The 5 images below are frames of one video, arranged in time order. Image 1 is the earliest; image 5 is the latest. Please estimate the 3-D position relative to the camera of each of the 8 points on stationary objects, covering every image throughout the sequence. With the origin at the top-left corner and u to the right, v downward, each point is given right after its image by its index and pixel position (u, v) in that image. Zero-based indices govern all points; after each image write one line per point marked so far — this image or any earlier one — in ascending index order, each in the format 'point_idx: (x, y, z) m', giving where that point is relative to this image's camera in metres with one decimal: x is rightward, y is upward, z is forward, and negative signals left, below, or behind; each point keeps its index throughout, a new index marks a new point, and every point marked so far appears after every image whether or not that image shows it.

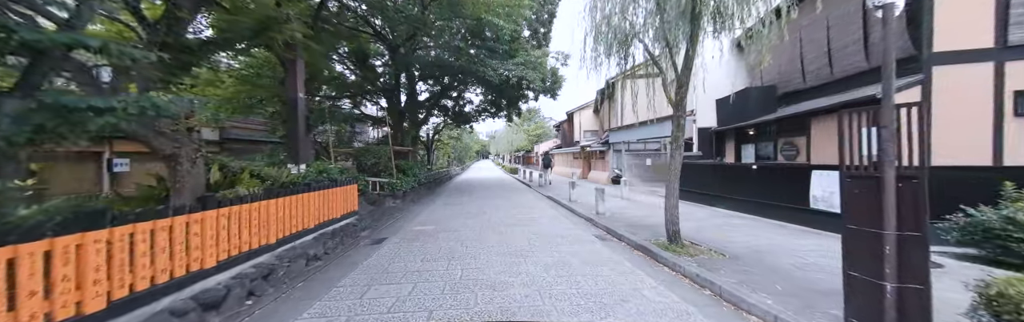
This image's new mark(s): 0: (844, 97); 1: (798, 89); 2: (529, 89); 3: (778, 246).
0: (+8.2, +1.6, +6.2) m
1: (+9.0, +2.3, +7.9) m
2: (+1.1, +4.5, +15.5) m
3: (+5.6, -1.8, +5.3) m
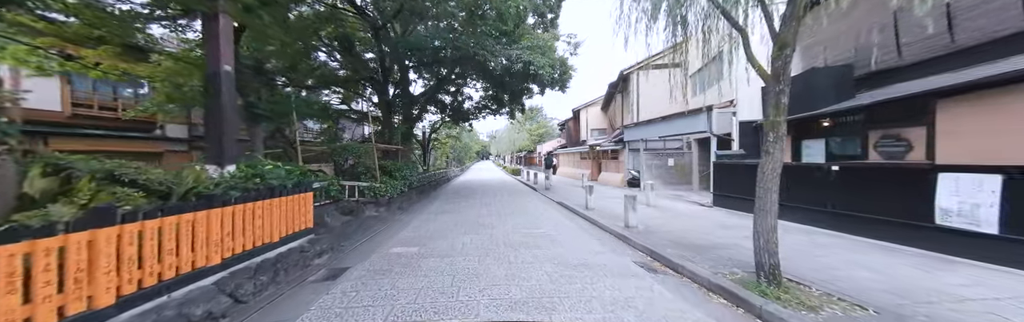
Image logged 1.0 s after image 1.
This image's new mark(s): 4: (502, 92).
0: (+8.4, +1.6, +4.4) m
1: (+9.2, +2.3, +6.1) m
2: (+1.3, +4.5, +13.7) m
3: (+5.8, -1.8, +3.5) m
4: (-0.7, +4.8, +17.6) m
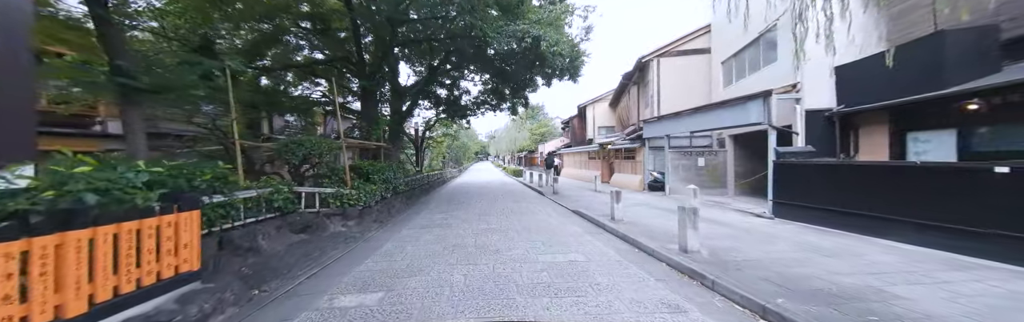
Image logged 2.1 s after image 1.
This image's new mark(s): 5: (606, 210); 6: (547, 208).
0: (+8.6, +1.7, +2.5) m
1: (+9.4, +2.3, +4.2) m
2: (+1.5, +4.5, +11.8) m
3: (+6.0, -1.7, +1.6) m
4: (-0.6, +4.8, +15.7) m
5: (+3.2, -1.7, +8.6) m
6: (+1.3, -1.8, +9.3) m
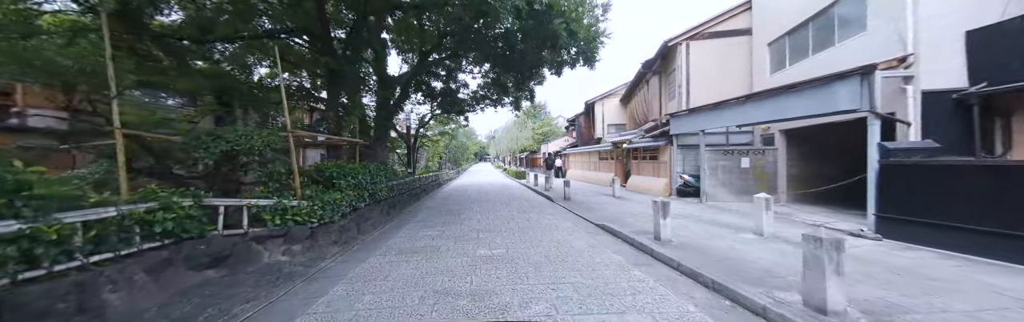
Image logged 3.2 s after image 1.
0: (+8.8, +1.7, +0.6) m
1: (+9.6, +2.3, +2.3) m
2: (+1.7, +4.5, +9.9) m
3: (+6.3, -1.7, -0.4) m
4: (-0.4, +4.8, +13.8) m
5: (+3.4, -1.7, +6.7) m
6: (+1.5, -1.8, +7.4) m
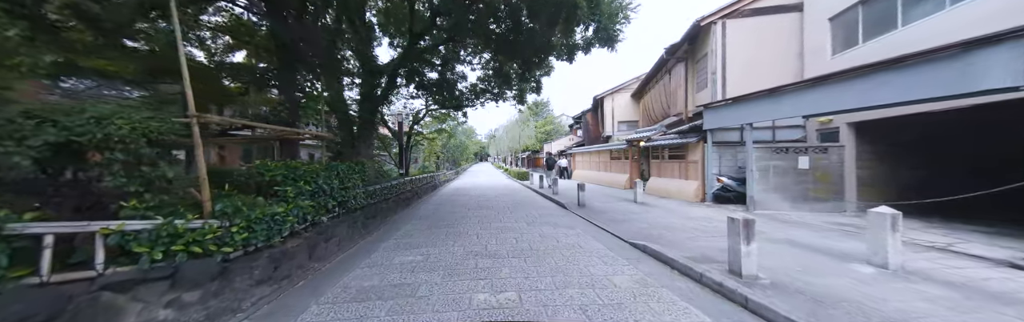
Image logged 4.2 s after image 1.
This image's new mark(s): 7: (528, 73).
0: (+9.0, +1.7, -1.1) m
1: (+9.8, +2.3, +0.6) m
2: (+1.9, +4.5, +8.2) m
3: (+6.4, -1.7, -2.1) m
4: (-0.2, +4.8, +12.1) m
5: (+3.6, -1.7, +4.9) m
6: (+1.7, -1.8, +5.6) m
7: (+0.8, +4.4, +12.6) m
